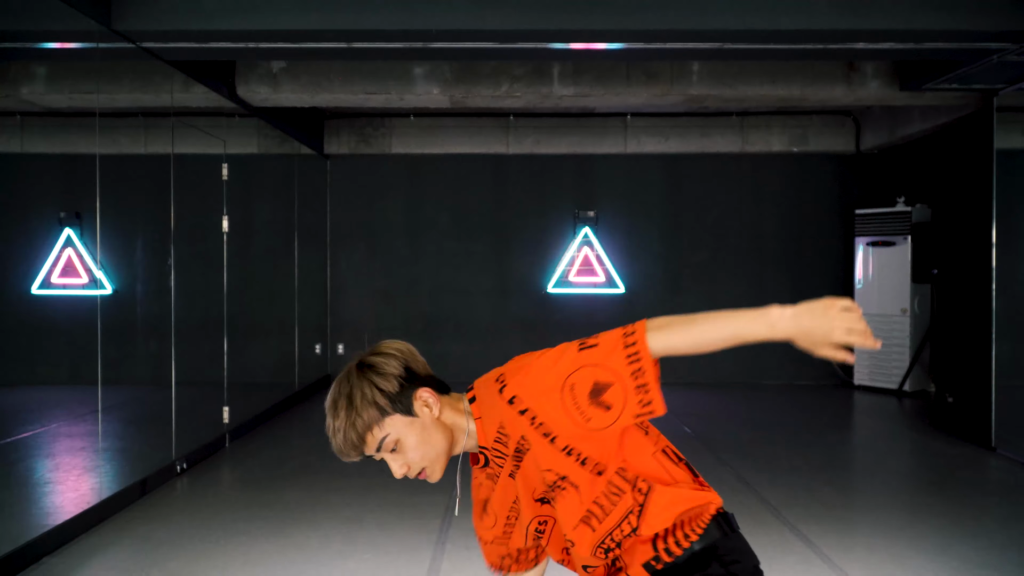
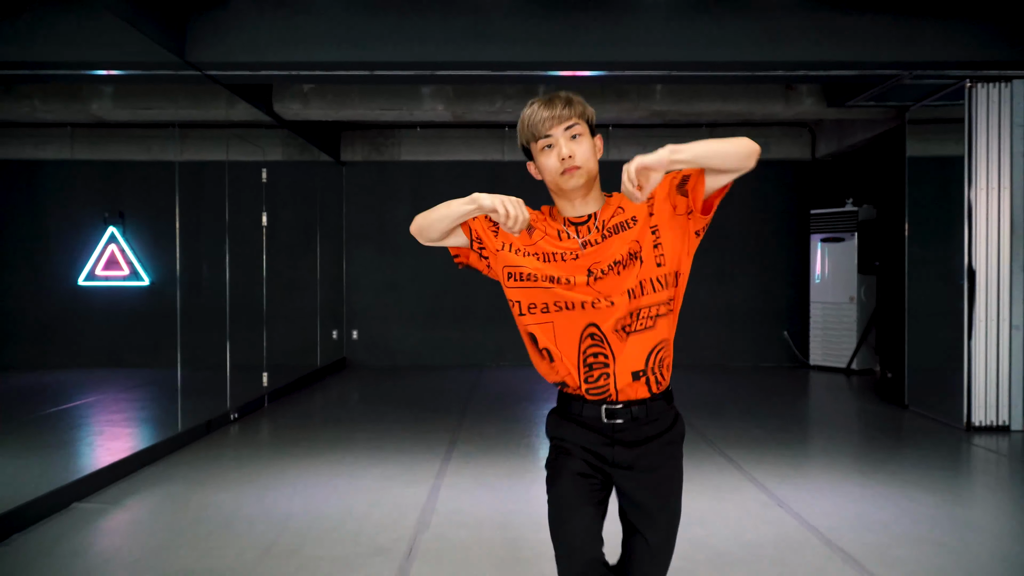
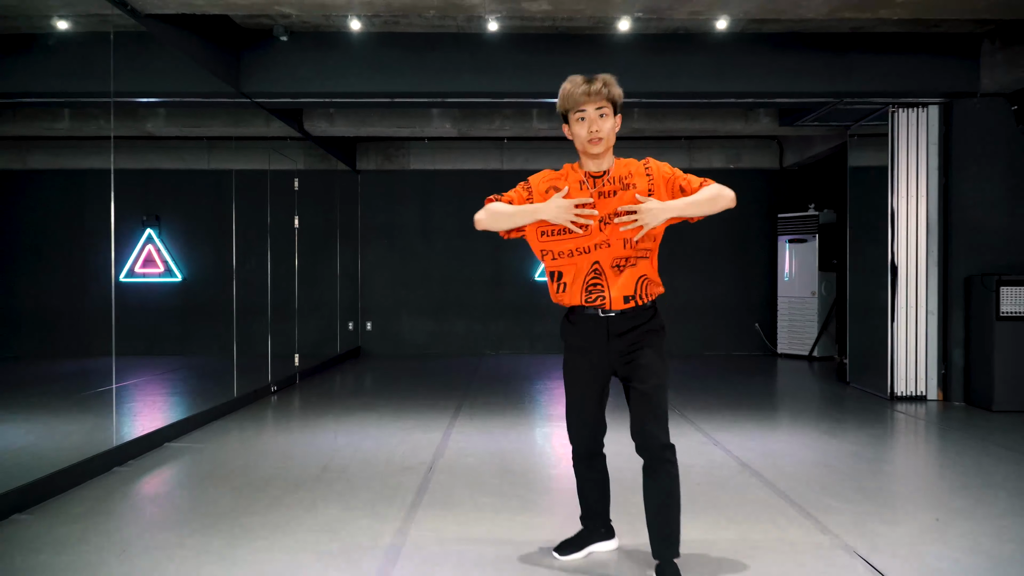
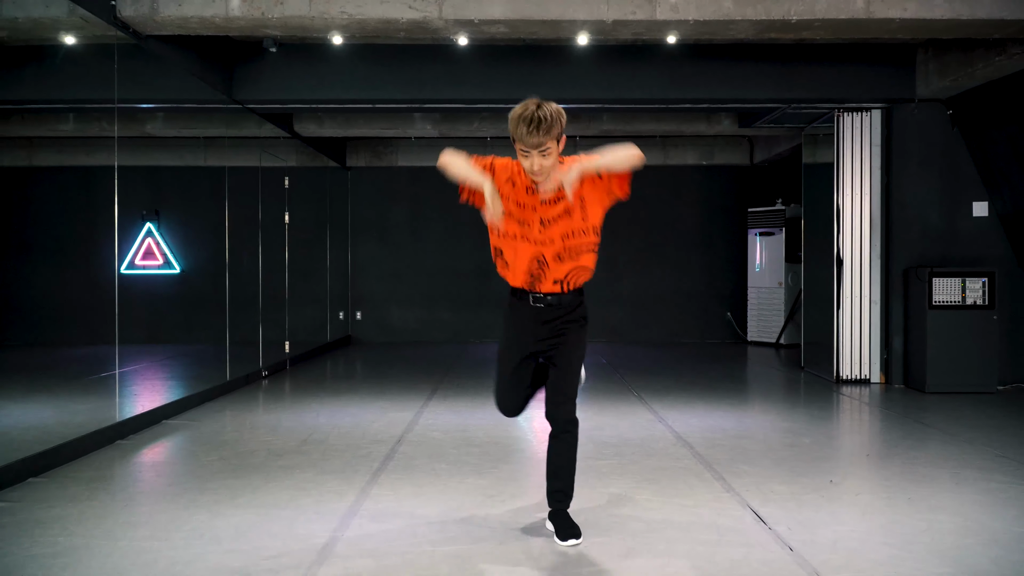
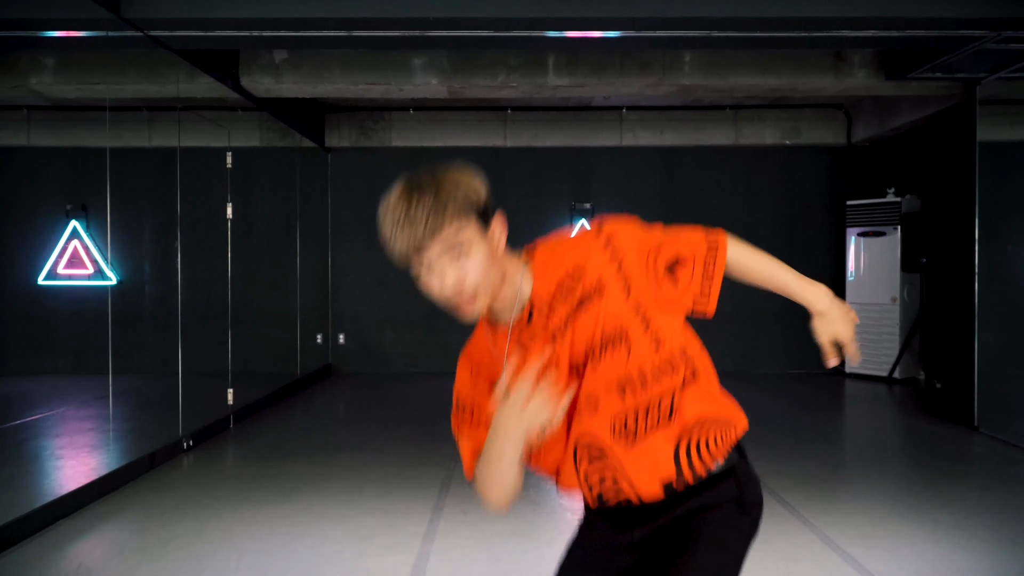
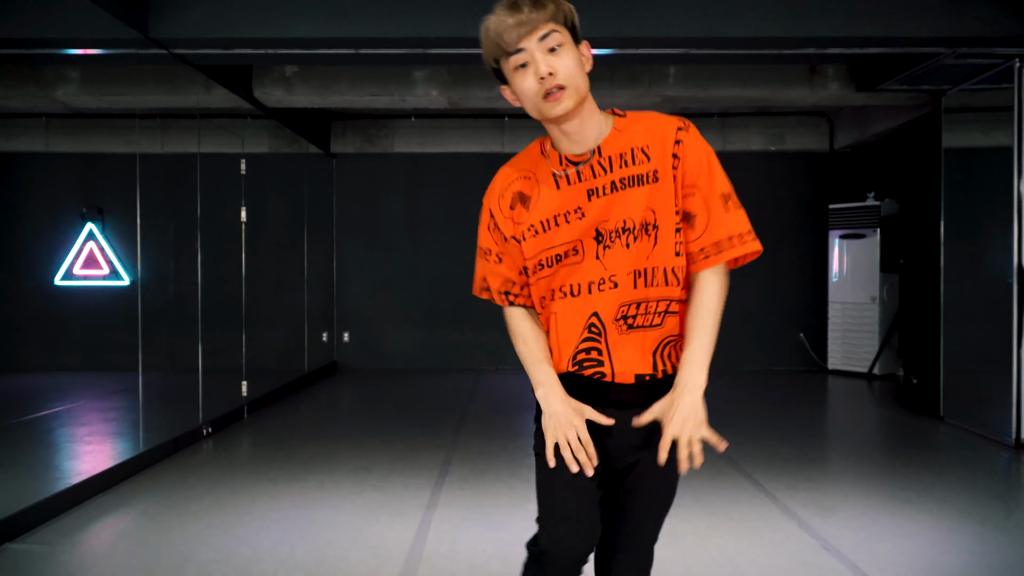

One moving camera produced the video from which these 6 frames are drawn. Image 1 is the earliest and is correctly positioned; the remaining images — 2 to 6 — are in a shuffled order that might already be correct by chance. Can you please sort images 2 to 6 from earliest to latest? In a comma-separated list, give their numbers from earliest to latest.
5, 6, 2, 3, 4
